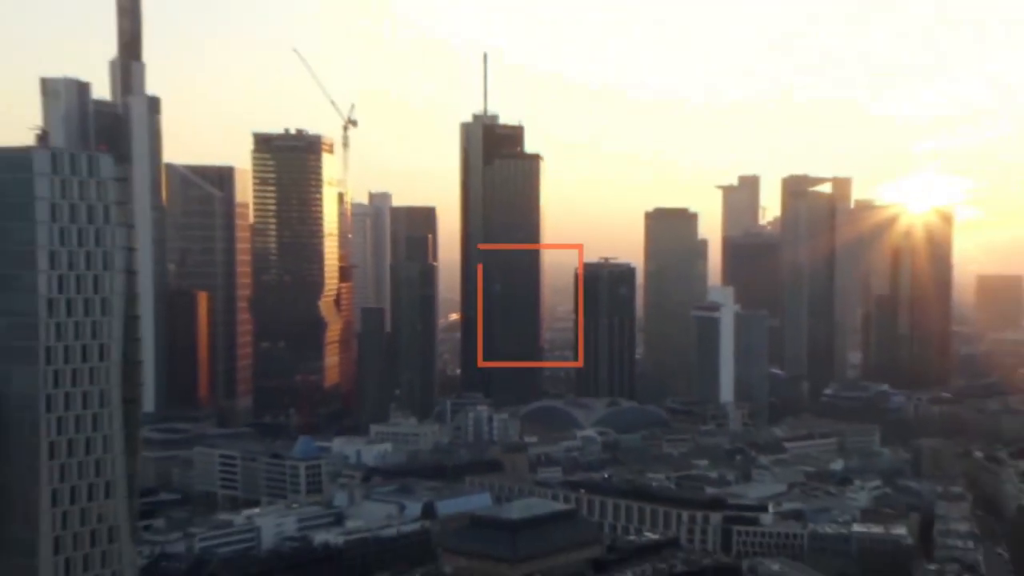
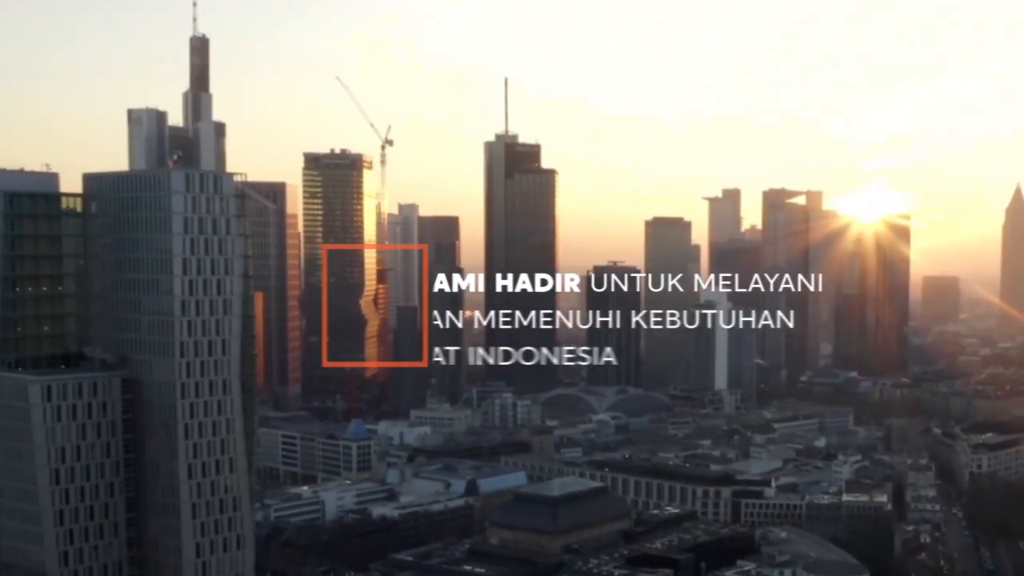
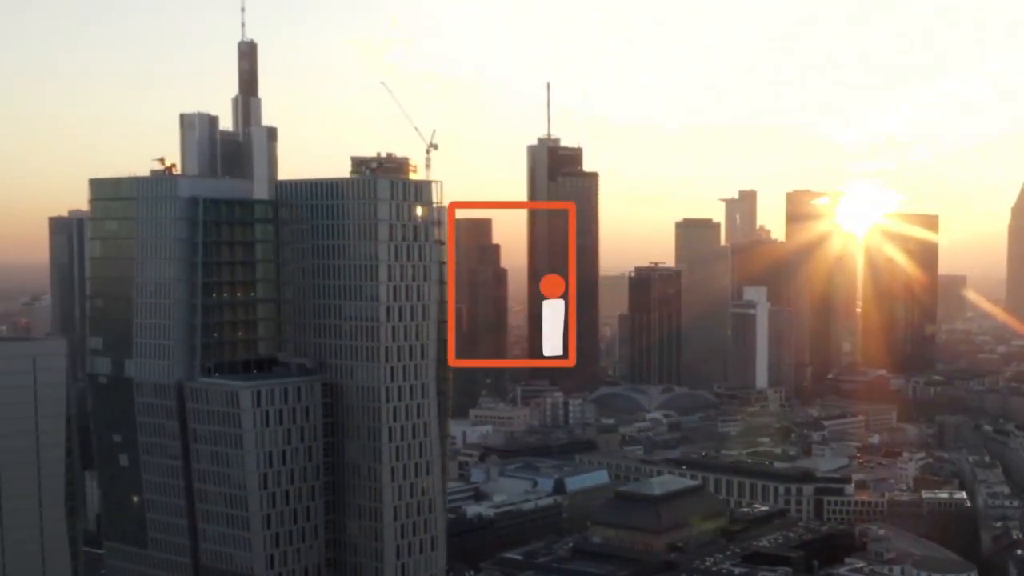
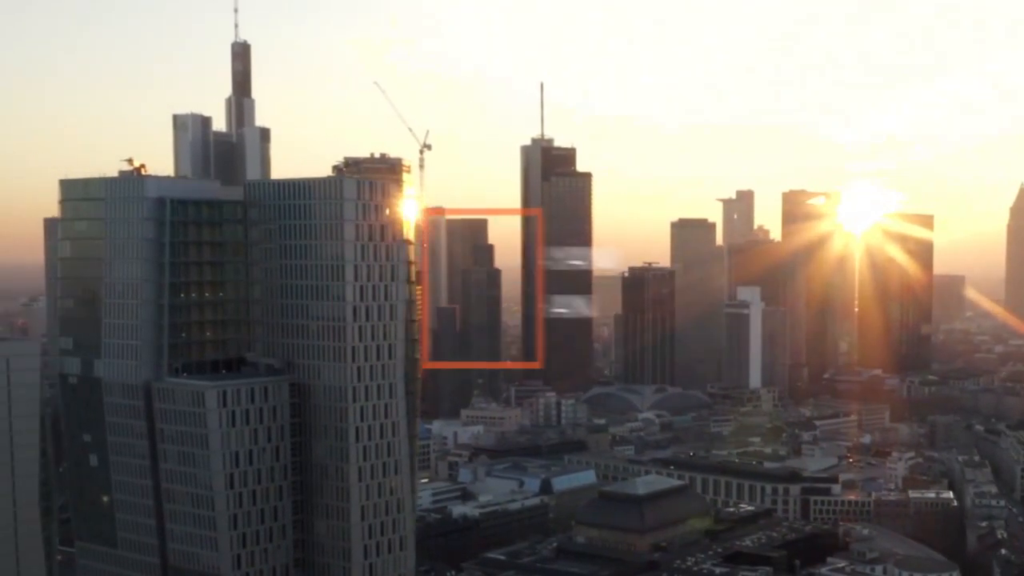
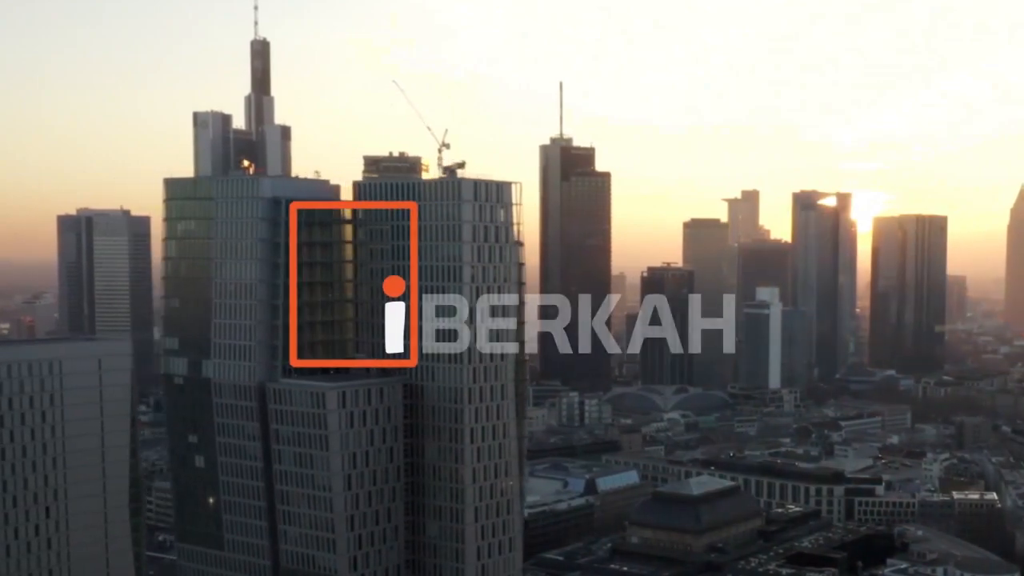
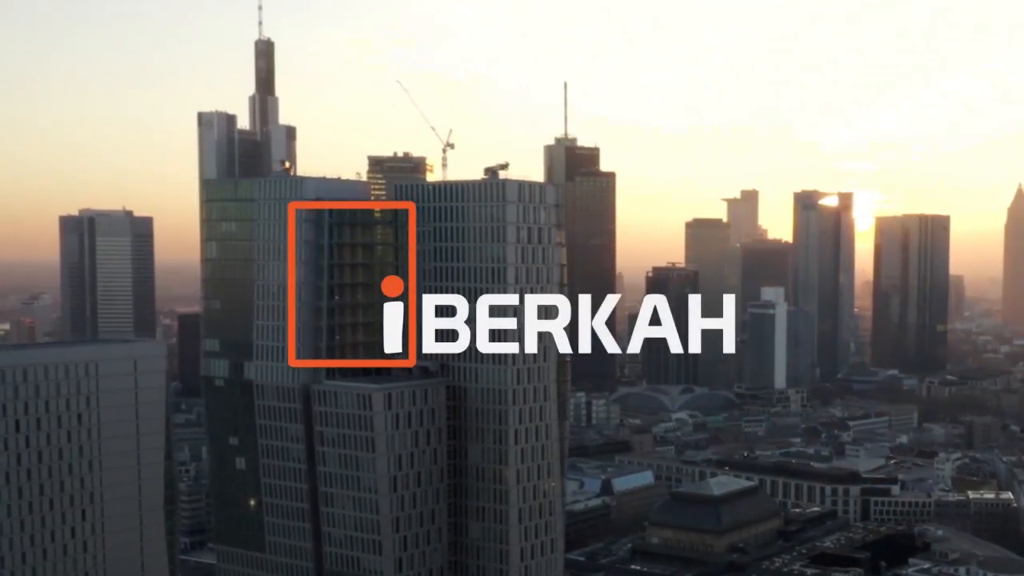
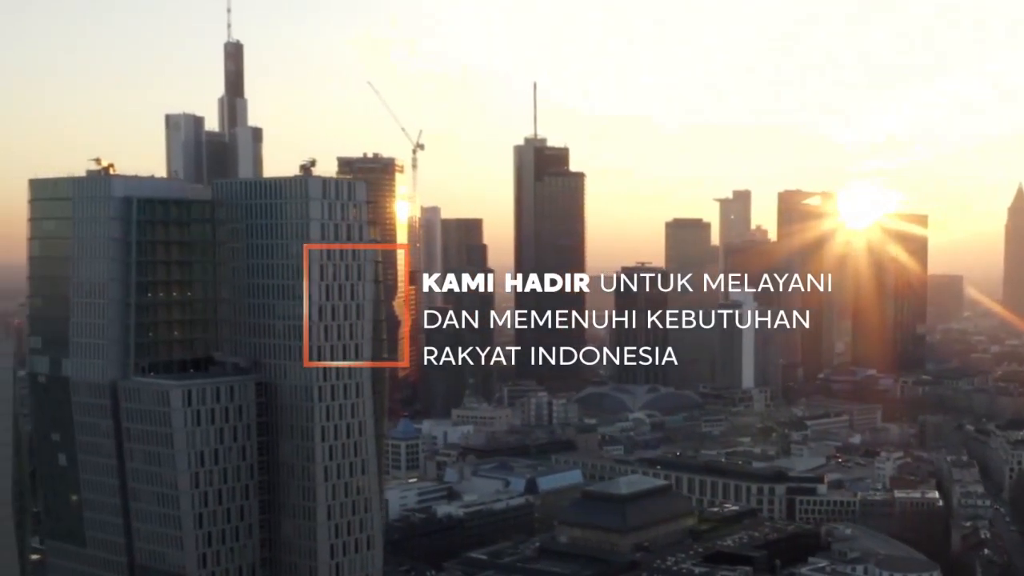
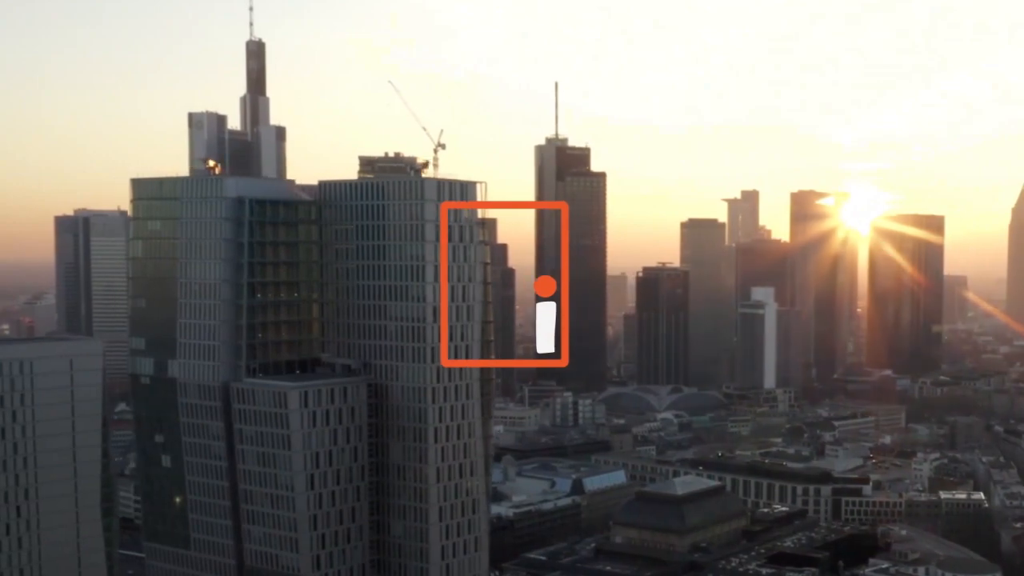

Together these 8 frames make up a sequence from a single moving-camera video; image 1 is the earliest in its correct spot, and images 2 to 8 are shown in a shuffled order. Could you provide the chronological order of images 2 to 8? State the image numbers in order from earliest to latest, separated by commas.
2, 7, 4, 3, 8, 5, 6
